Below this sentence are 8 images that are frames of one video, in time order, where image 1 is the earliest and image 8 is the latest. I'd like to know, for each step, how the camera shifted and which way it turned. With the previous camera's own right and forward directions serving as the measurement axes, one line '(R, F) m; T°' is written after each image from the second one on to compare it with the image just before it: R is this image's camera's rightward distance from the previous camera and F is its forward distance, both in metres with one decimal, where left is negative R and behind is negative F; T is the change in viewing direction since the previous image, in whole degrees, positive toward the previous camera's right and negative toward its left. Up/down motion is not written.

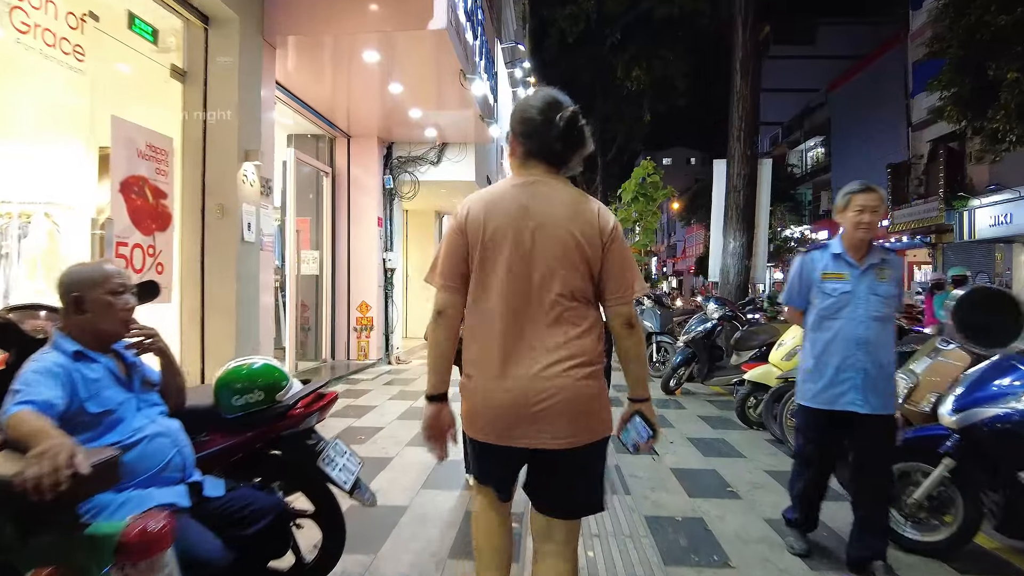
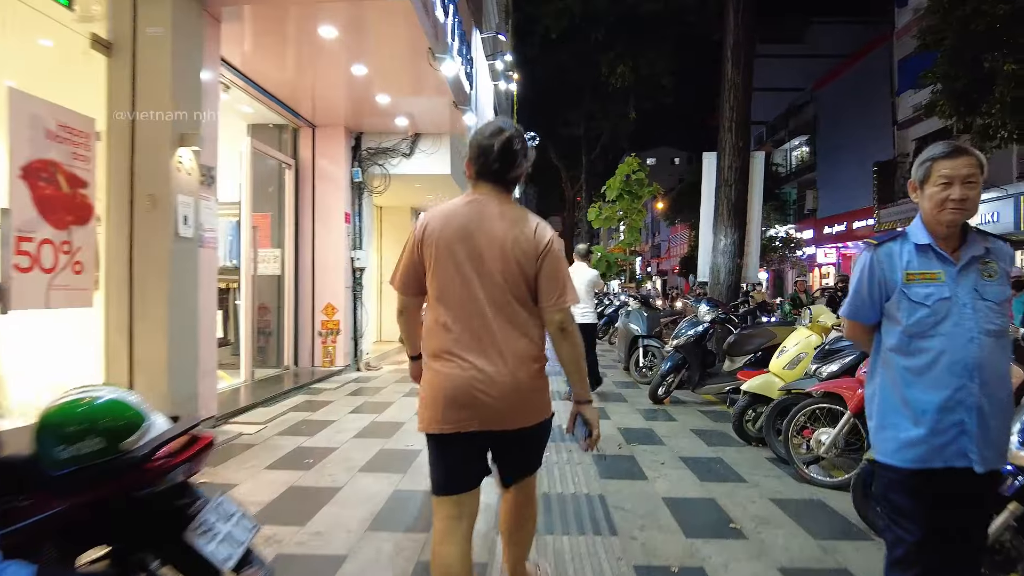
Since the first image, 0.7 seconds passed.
(+0.1, +0.6) m; +1°
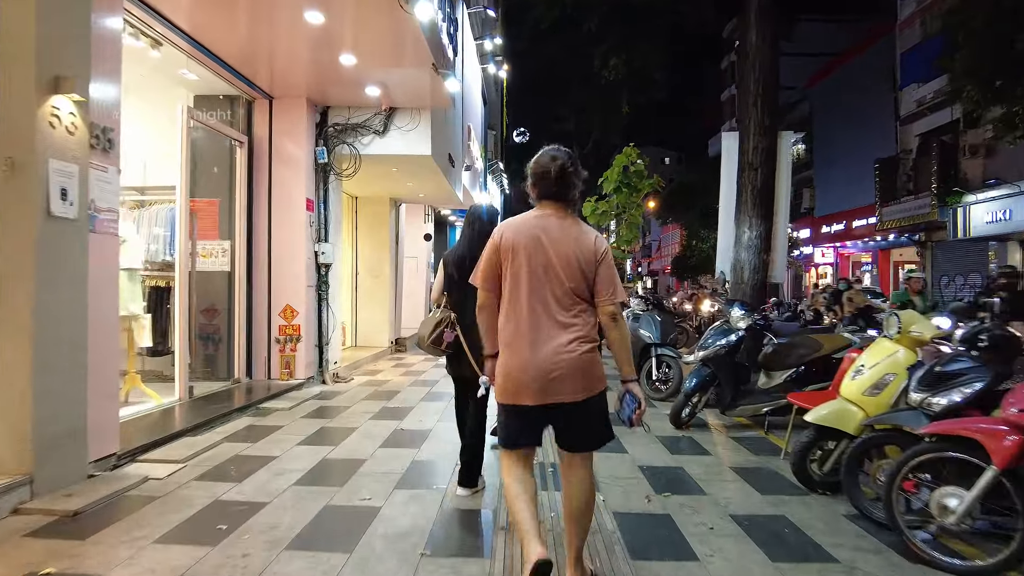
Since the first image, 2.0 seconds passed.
(0.0, +1.2) m; +1°
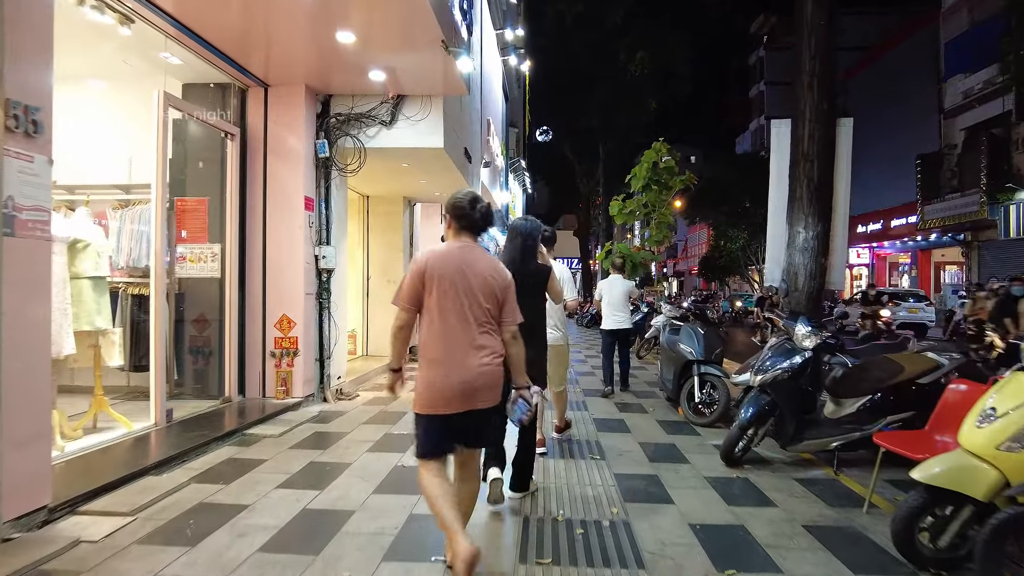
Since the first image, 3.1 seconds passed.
(0.0, +0.8) m; -2°
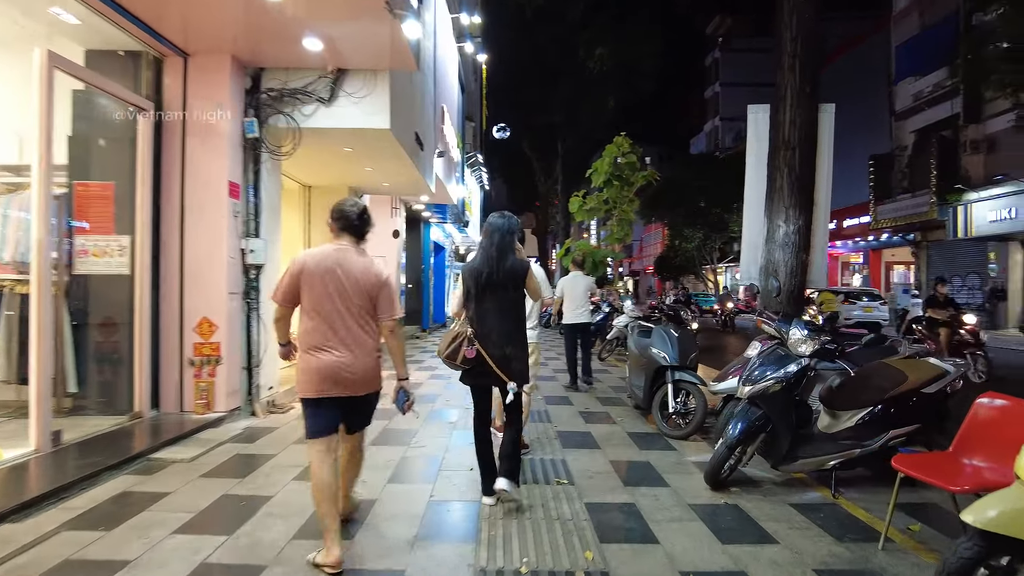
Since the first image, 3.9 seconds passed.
(0.0, +0.7) m; +4°
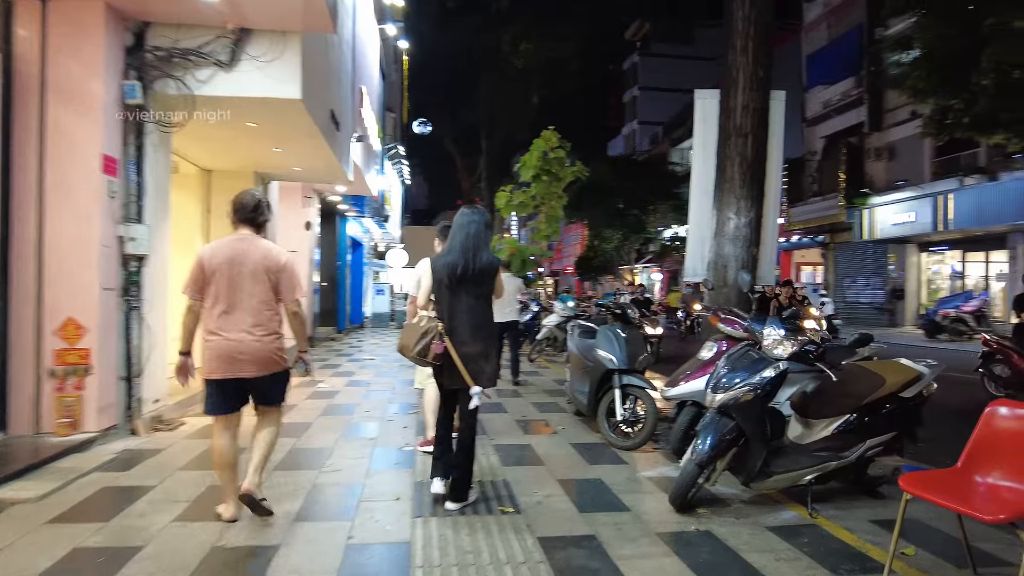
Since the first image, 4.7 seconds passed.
(-0.1, +0.7) m; +7°
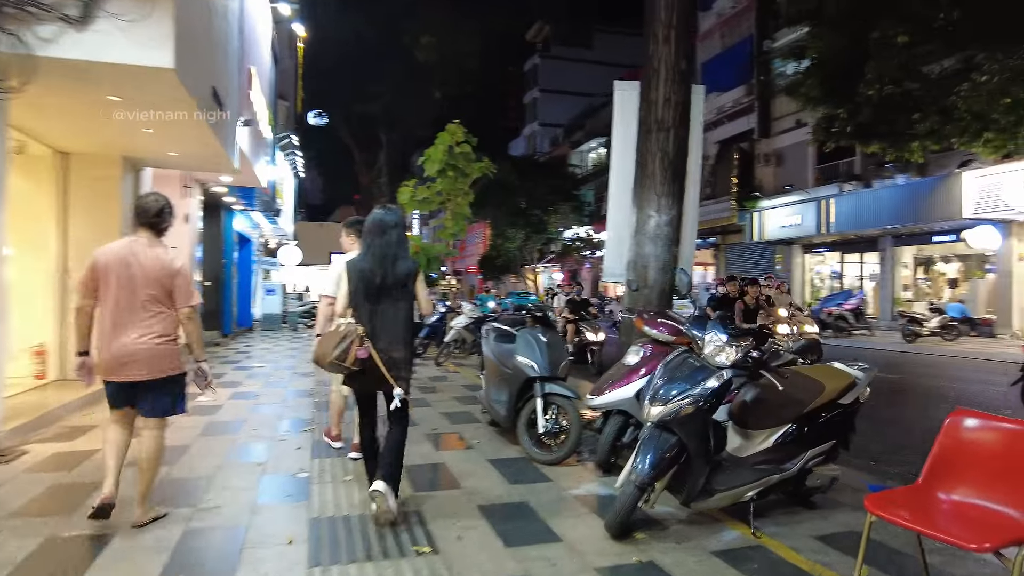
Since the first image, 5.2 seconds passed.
(-0.1, +0.5) m; +9°
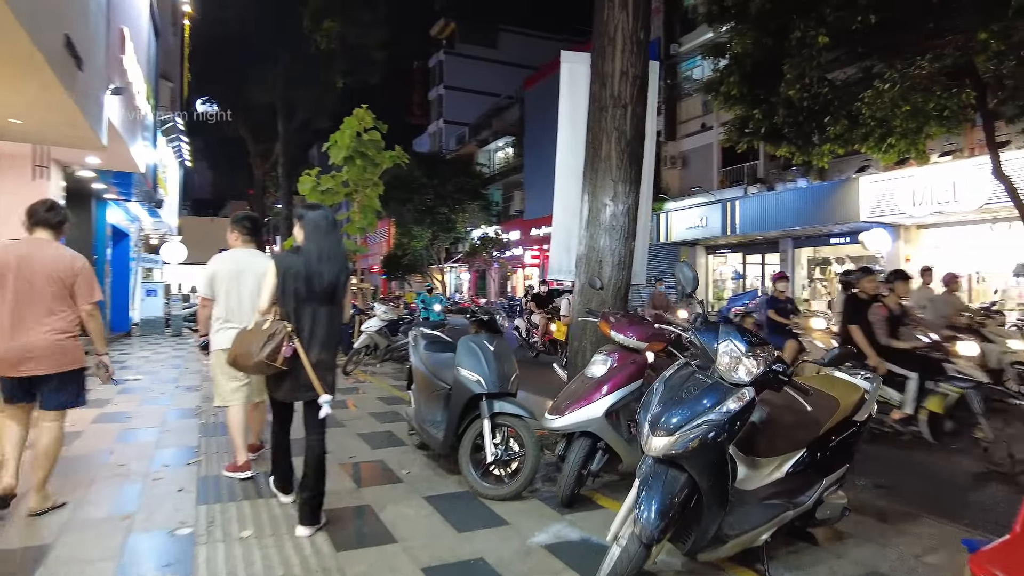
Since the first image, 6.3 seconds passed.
(-0.2, +0.8) m; +8°
